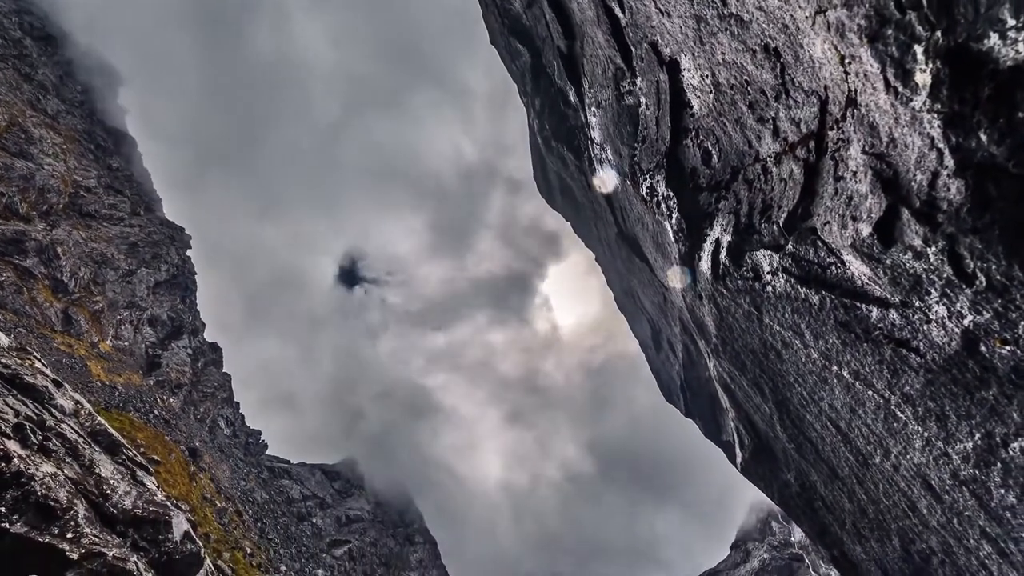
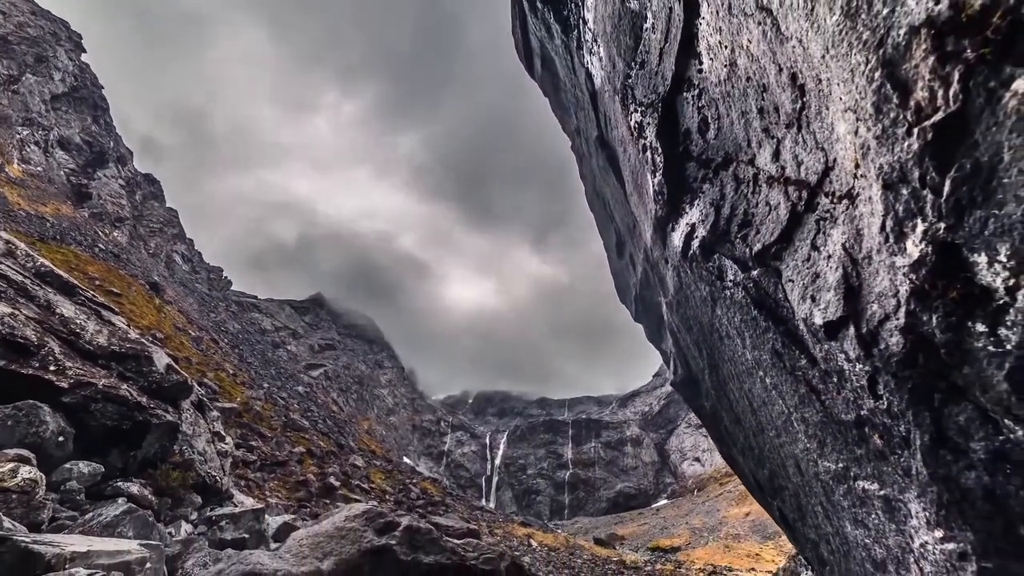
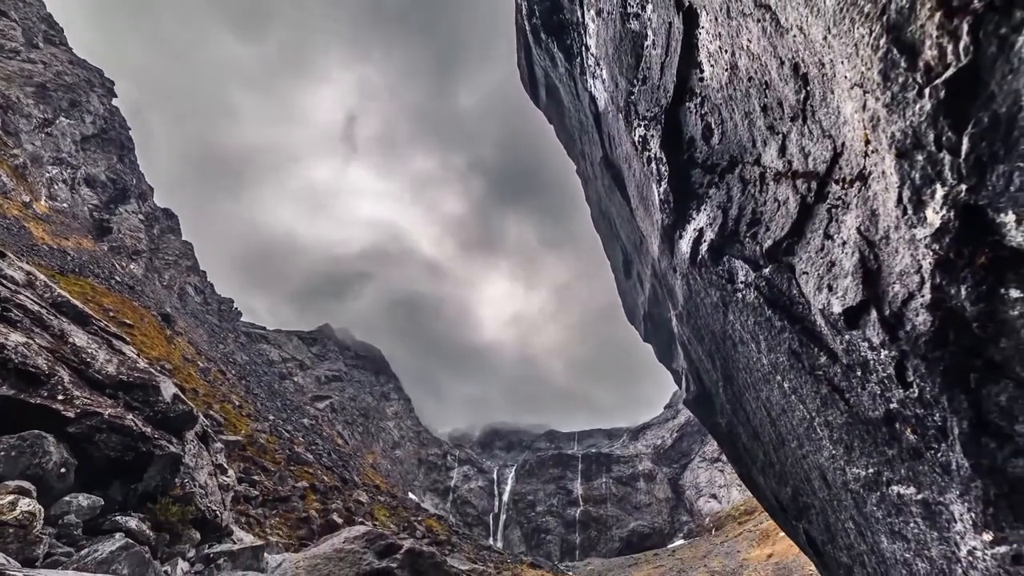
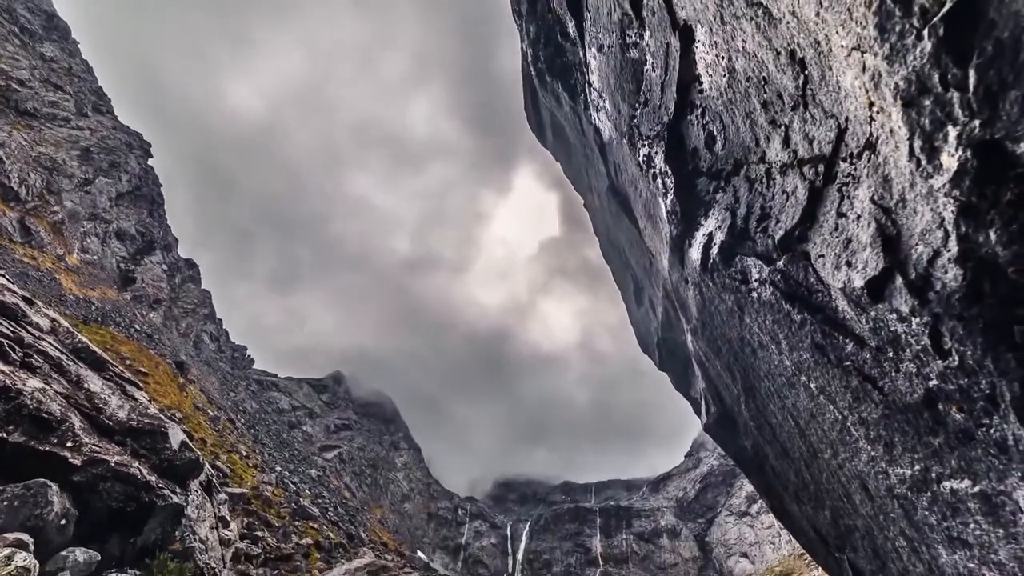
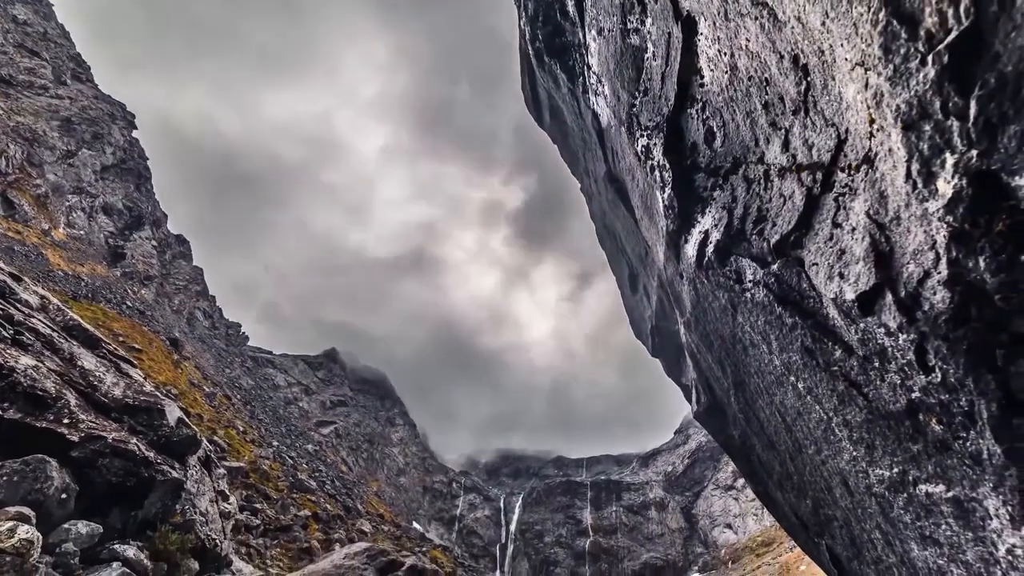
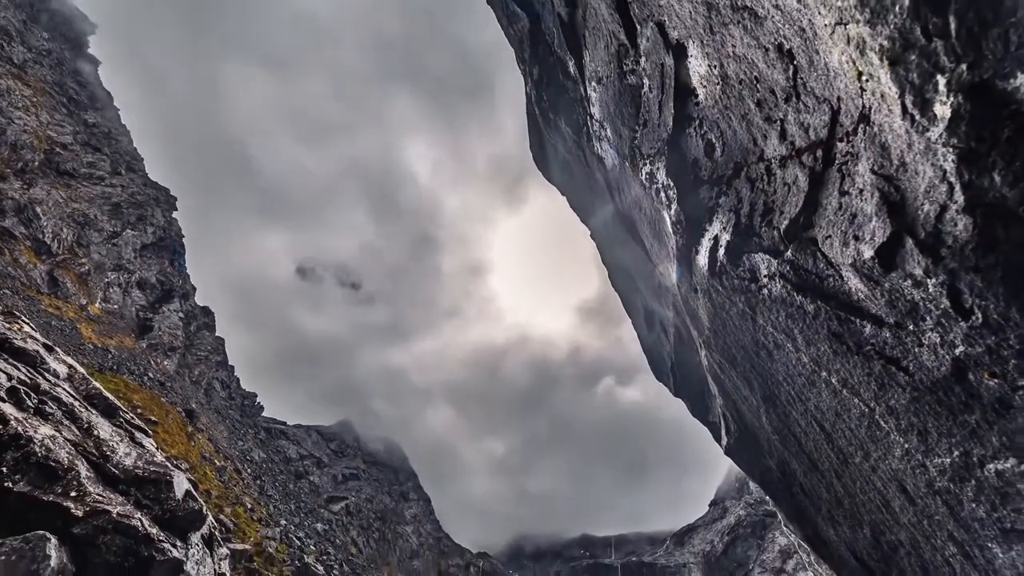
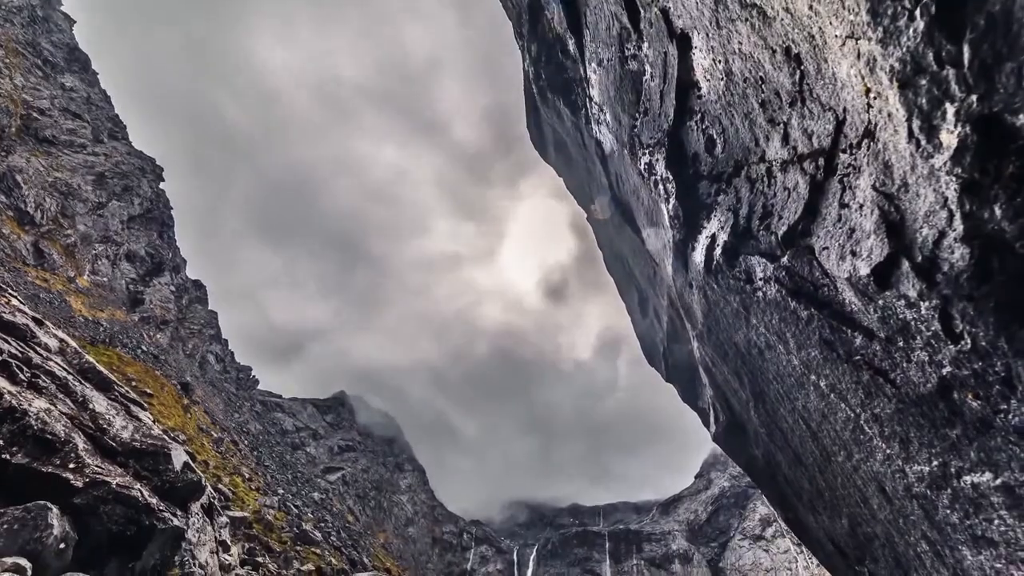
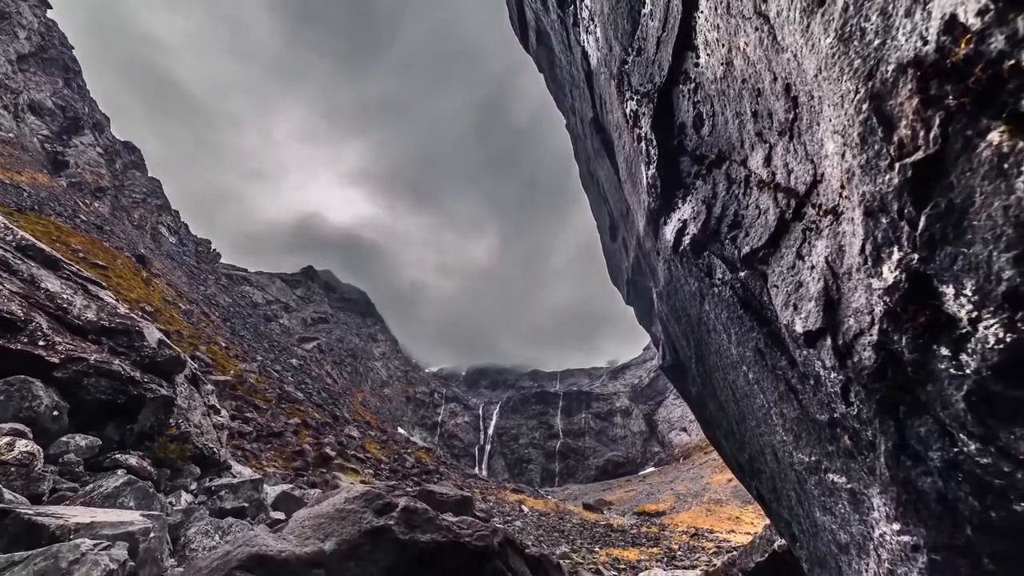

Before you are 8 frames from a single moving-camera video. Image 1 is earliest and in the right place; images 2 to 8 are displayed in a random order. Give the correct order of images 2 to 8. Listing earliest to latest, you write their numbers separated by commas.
6, 7, 4, 5, 3, 2, 8
